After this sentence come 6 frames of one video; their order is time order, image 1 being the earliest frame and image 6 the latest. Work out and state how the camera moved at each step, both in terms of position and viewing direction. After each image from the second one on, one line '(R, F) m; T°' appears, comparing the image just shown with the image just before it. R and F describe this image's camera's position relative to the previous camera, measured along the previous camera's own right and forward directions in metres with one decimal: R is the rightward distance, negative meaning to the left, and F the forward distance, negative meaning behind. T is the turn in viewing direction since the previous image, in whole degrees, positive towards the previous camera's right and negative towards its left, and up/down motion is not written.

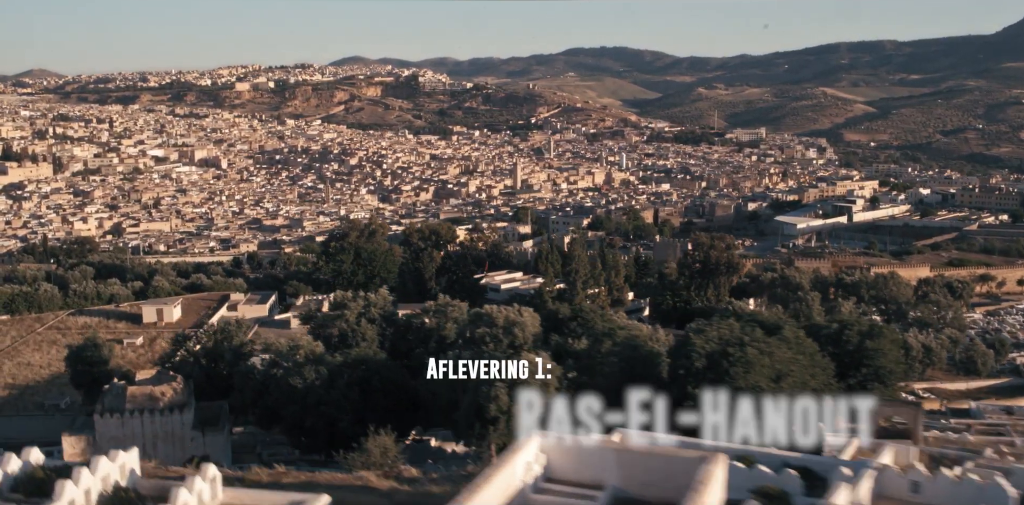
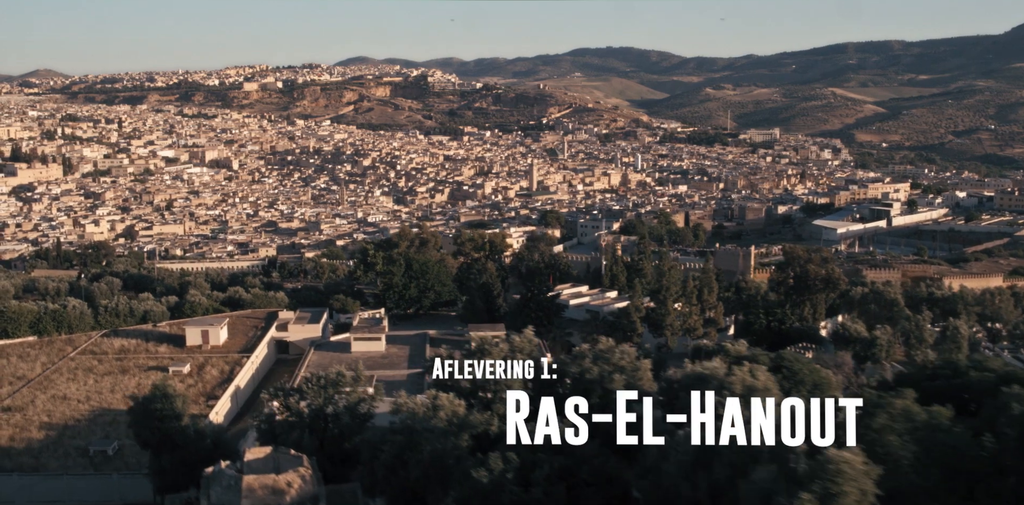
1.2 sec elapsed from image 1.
(-0.9, +1.3) m; 0°
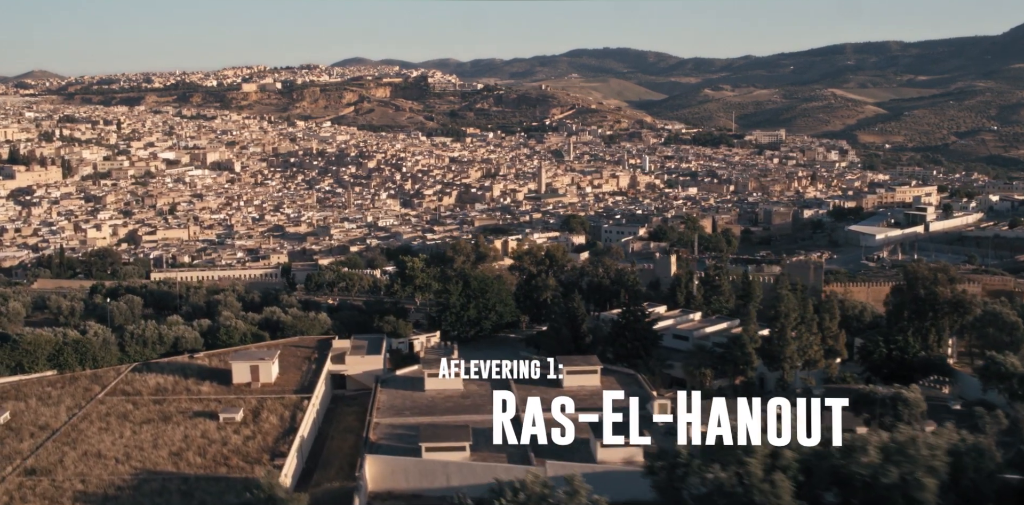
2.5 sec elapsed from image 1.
(-1.0, +1.6) m; 0°
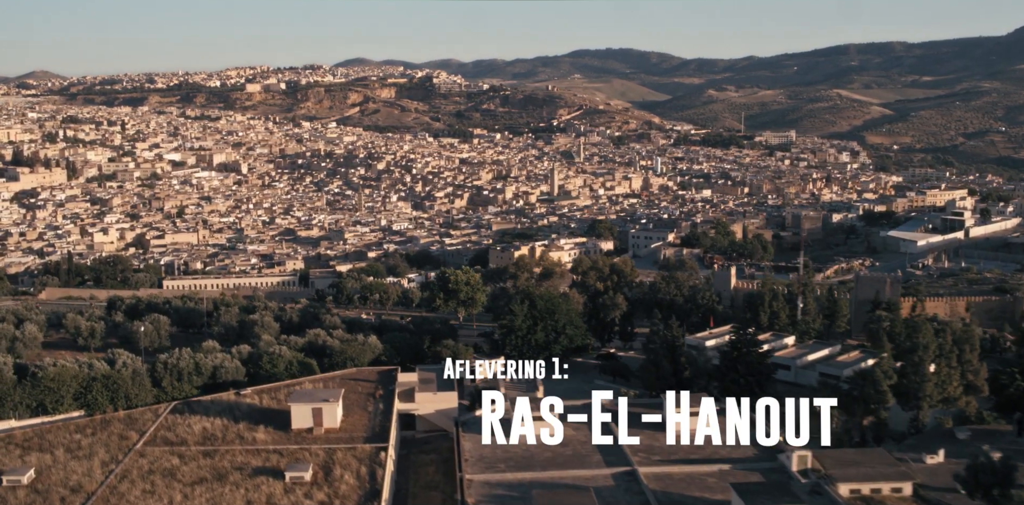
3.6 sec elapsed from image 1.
(-0.8, +1.4) m; 0°
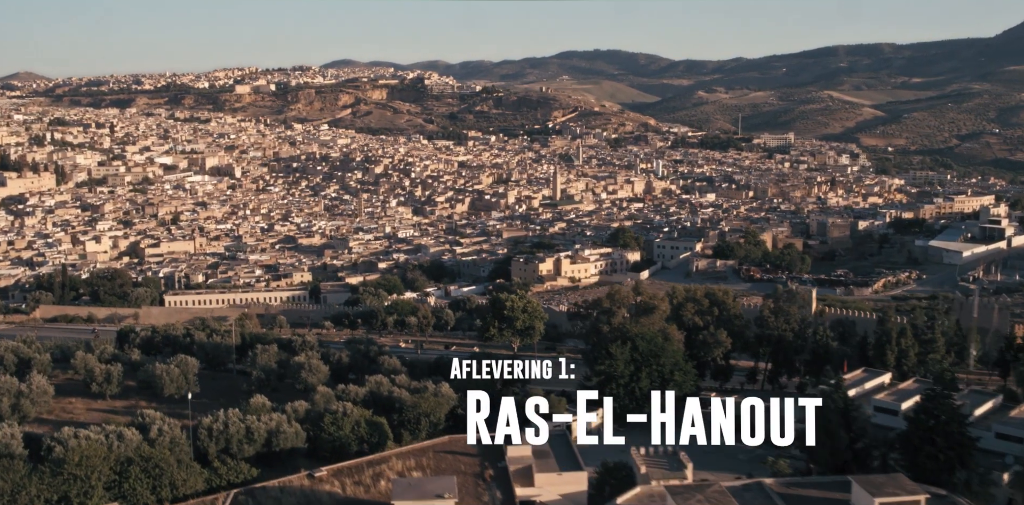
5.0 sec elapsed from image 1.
(-1.1, +1.9) m; +1°
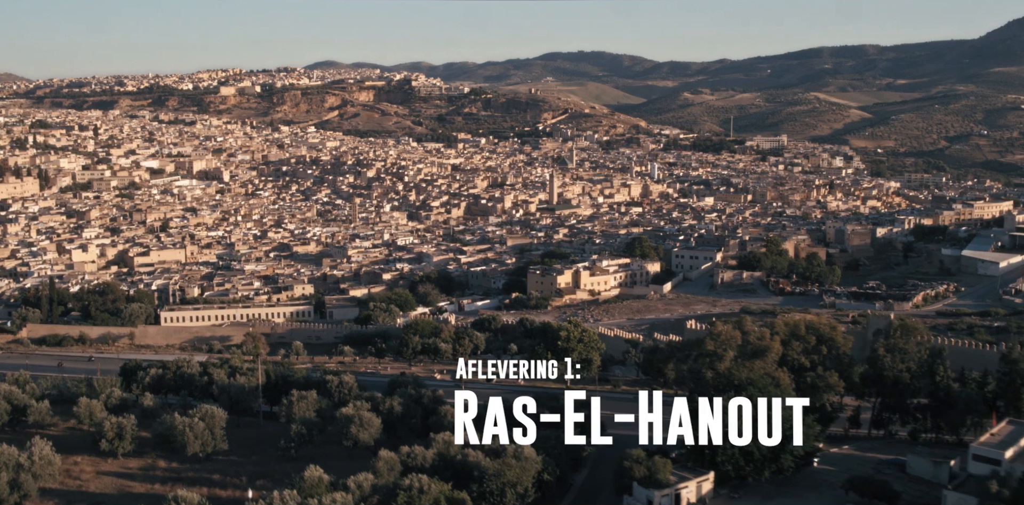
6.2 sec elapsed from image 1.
(-0.9, +1.7) m; +1°
